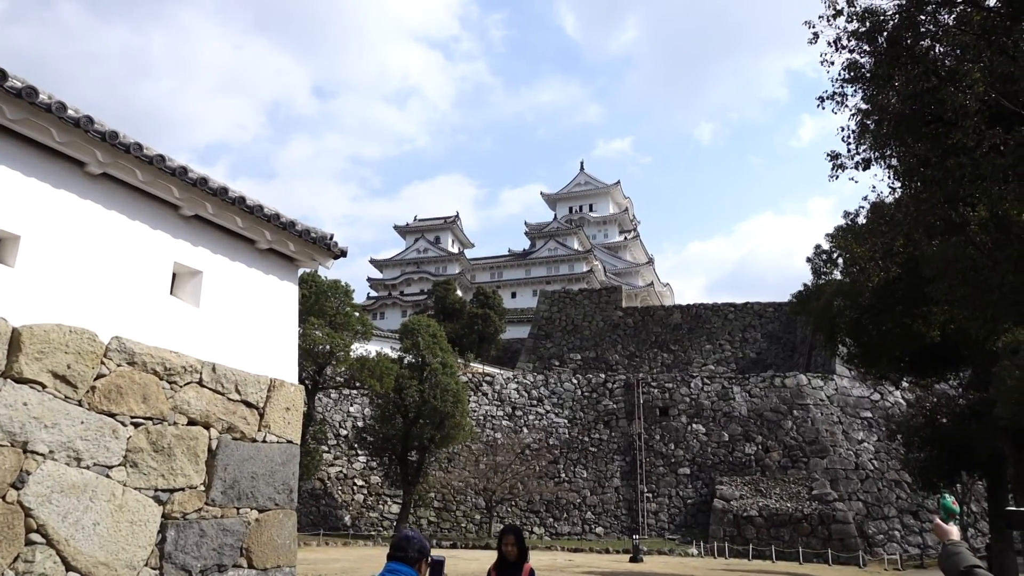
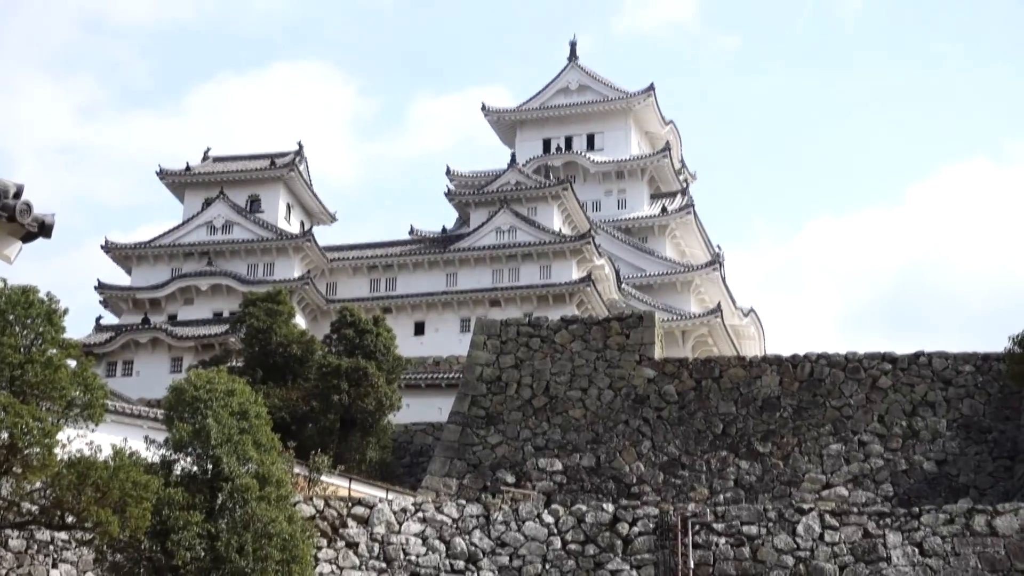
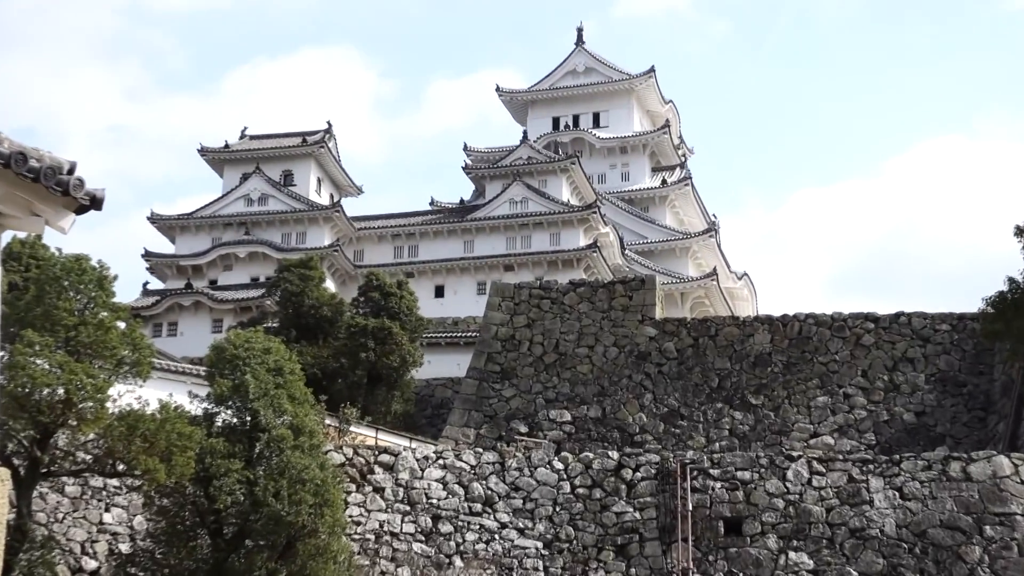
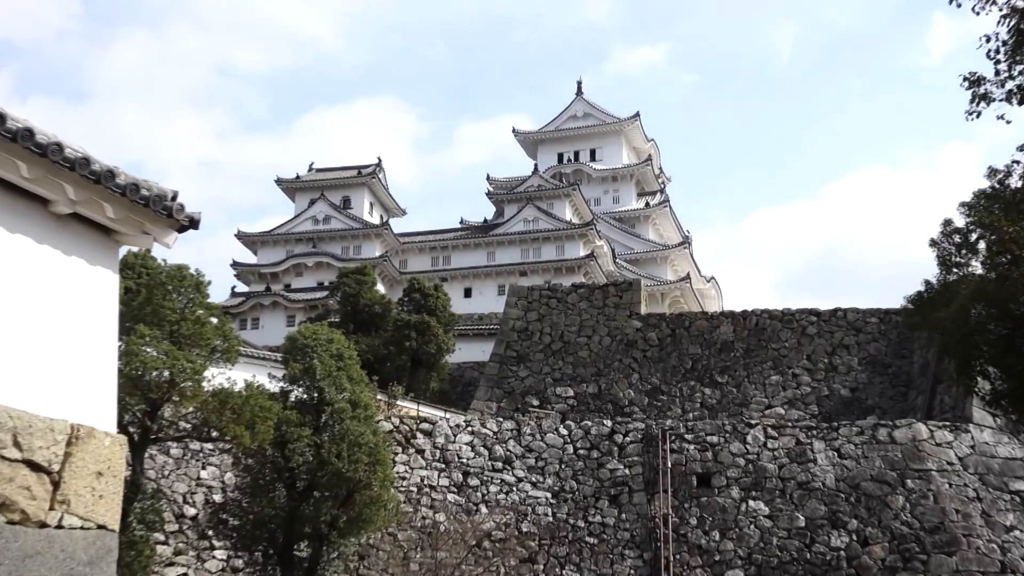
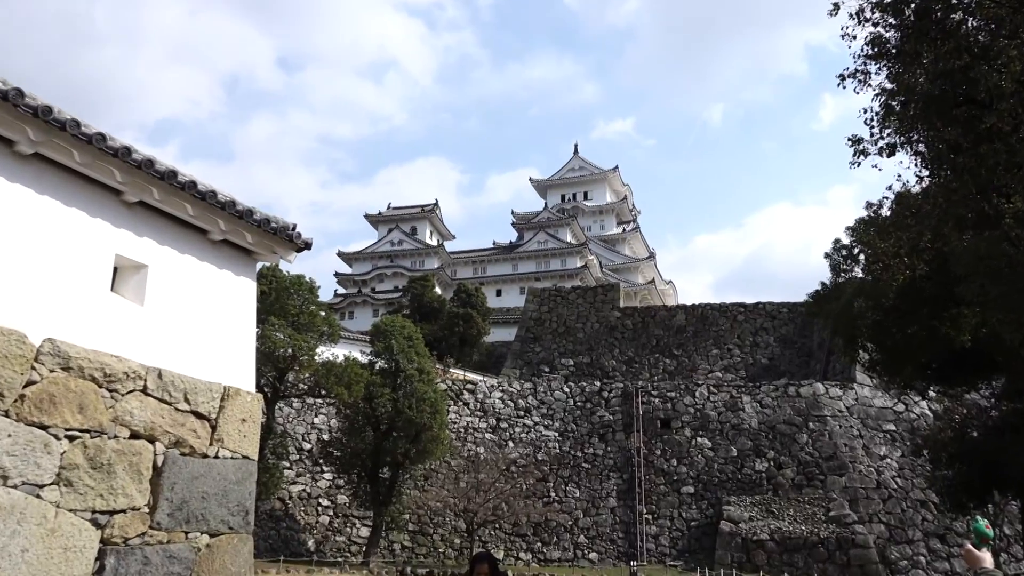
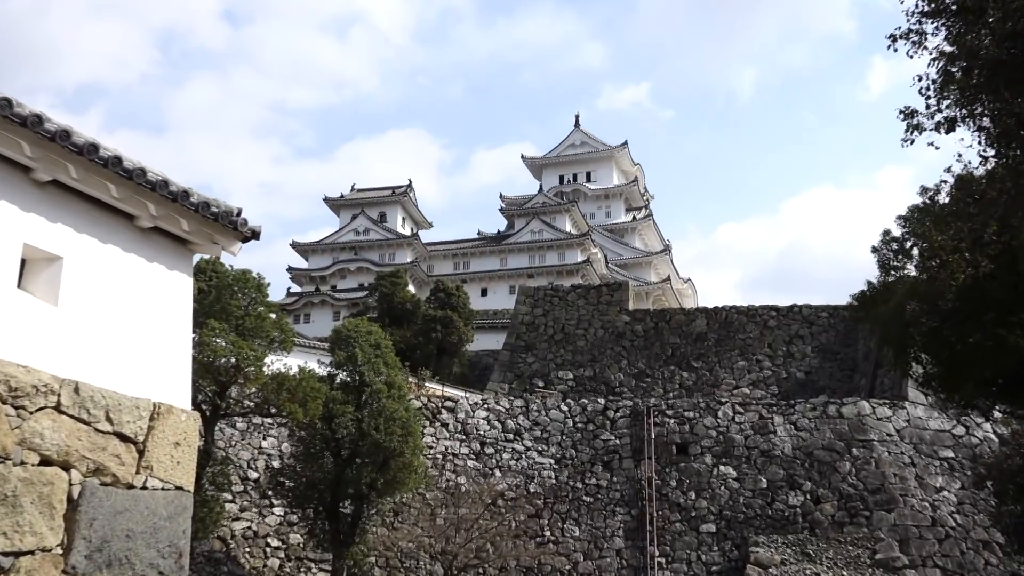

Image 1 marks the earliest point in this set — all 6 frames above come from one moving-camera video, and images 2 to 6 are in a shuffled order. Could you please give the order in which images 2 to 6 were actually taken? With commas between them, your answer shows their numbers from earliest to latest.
5, 6, 4, 3, 2
